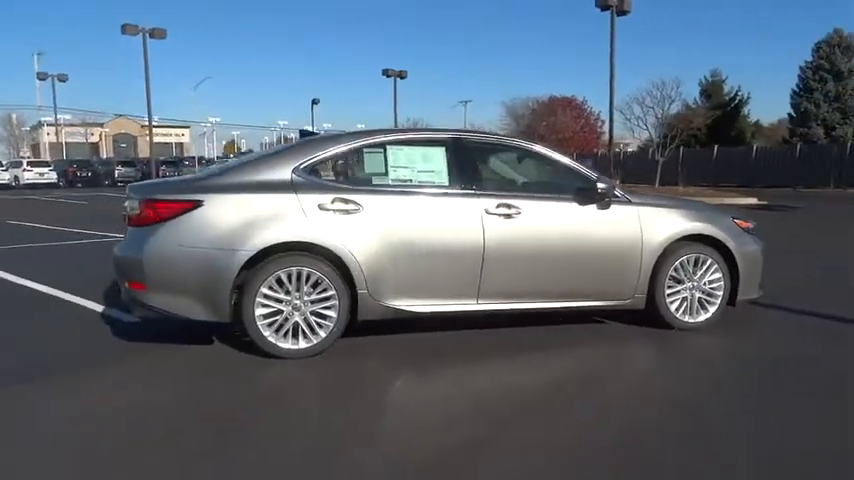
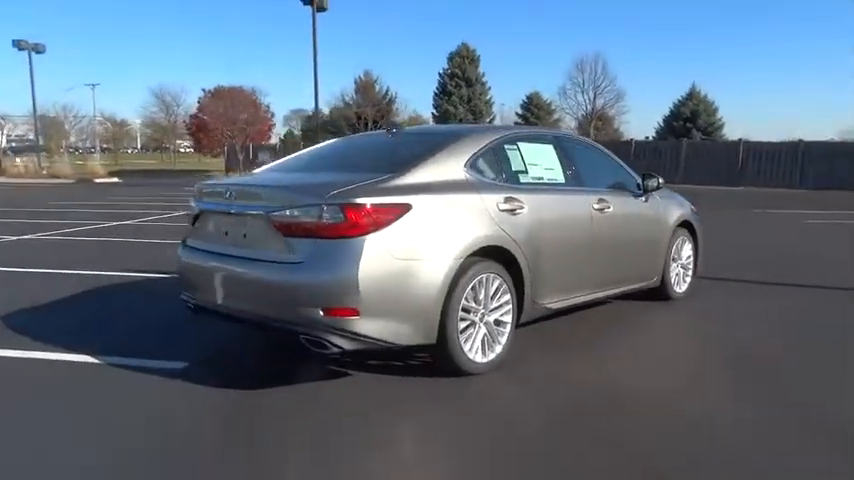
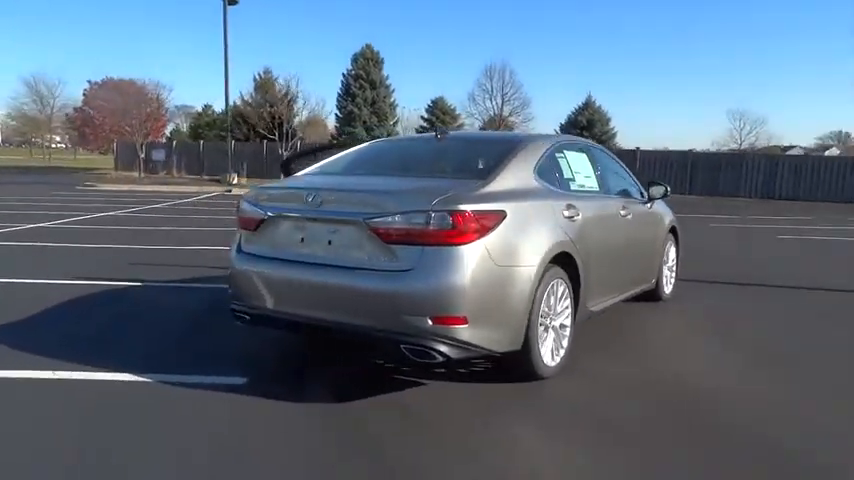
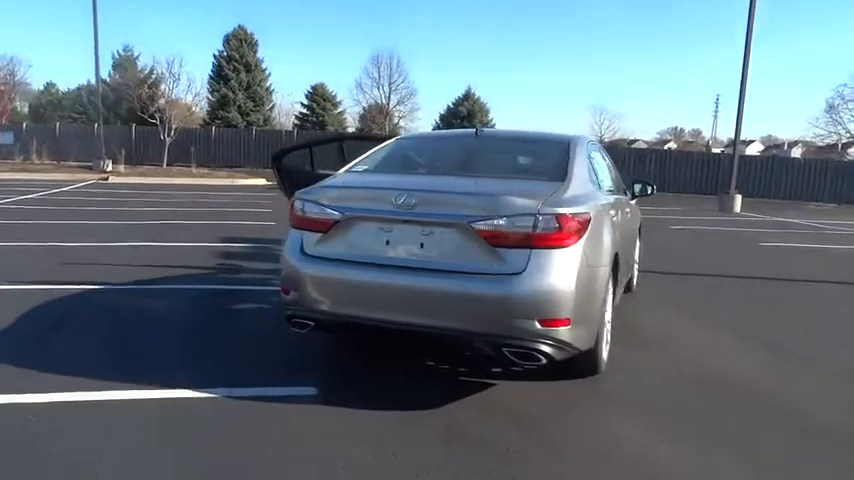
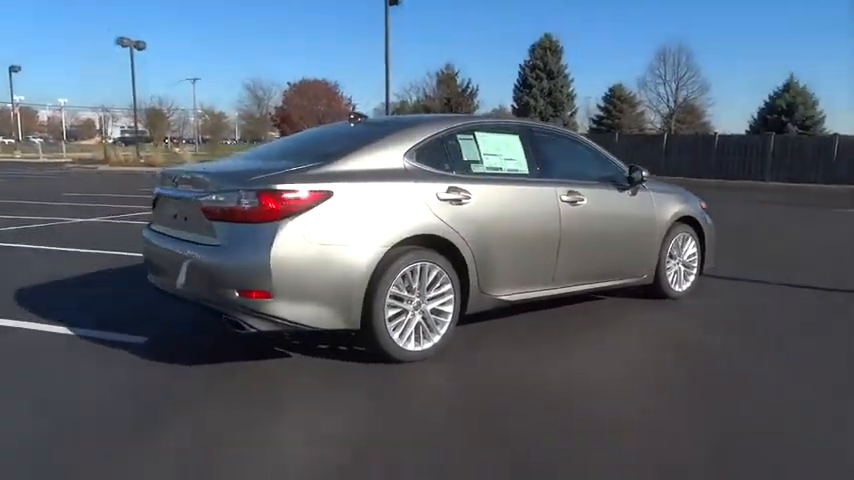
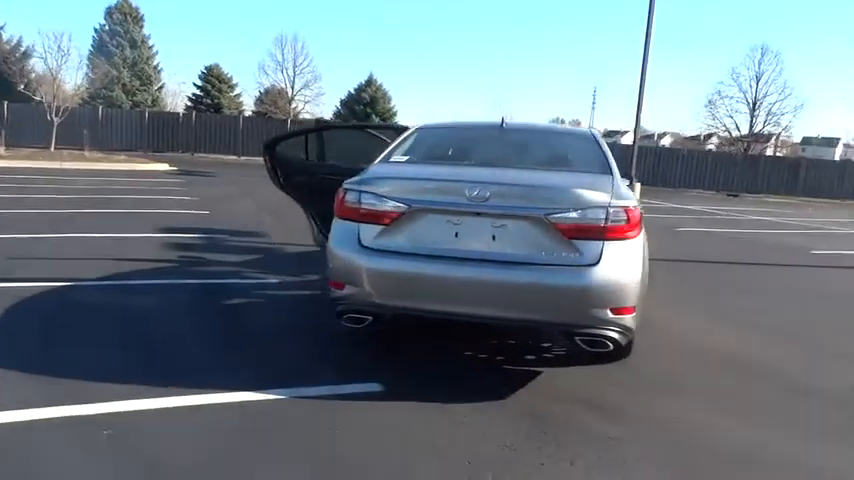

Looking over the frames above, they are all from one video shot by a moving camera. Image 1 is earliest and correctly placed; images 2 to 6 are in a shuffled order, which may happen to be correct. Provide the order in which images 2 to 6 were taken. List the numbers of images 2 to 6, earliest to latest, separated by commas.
5, 2, 3, 4, 6
